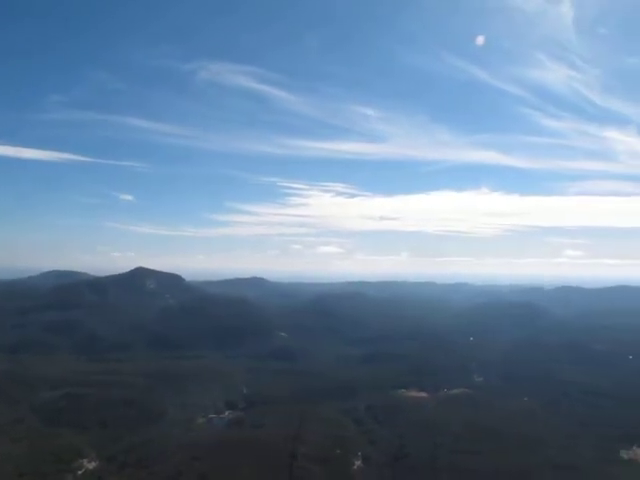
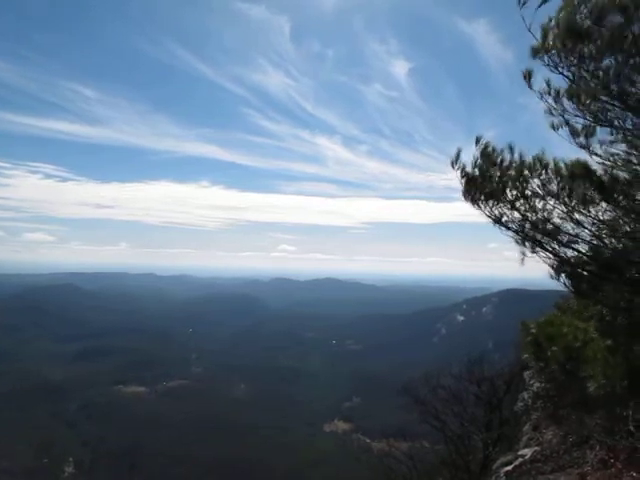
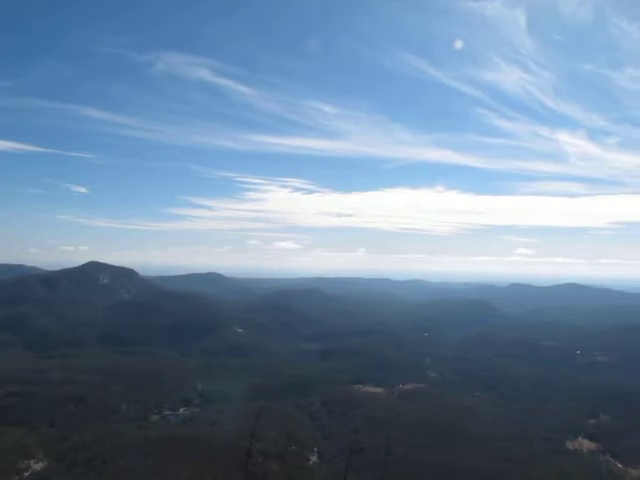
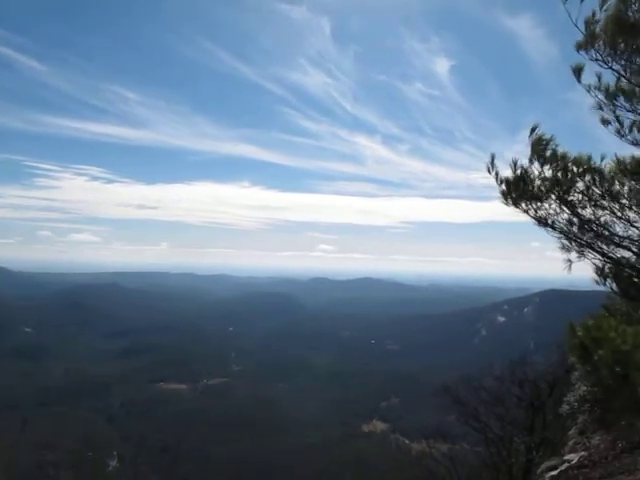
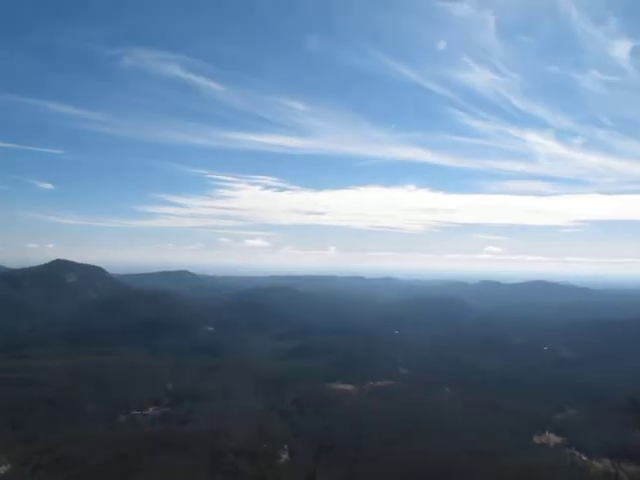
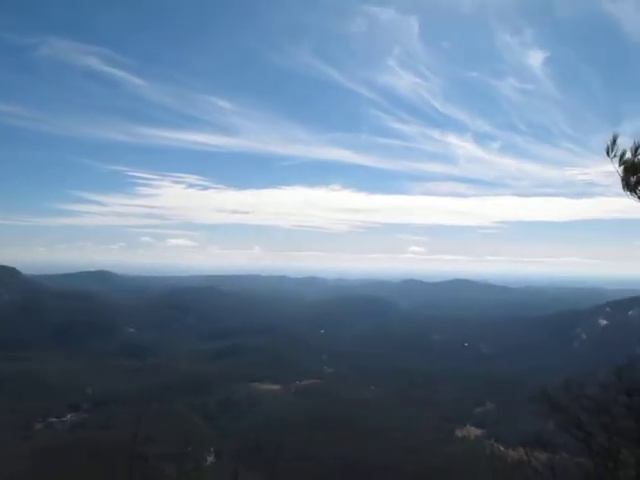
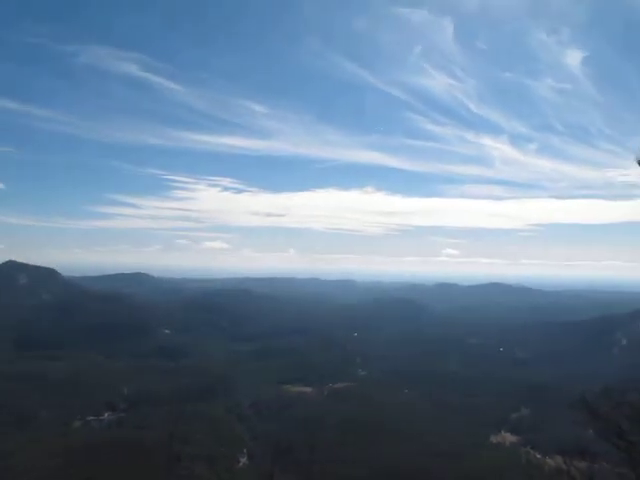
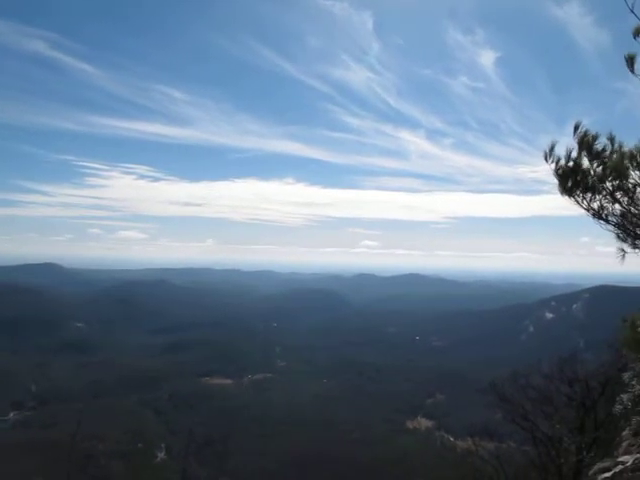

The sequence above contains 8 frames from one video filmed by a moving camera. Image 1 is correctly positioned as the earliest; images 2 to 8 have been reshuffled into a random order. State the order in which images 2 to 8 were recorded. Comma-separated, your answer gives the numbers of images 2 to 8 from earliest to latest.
3, 5, 7, 6, 8, 4, 2
